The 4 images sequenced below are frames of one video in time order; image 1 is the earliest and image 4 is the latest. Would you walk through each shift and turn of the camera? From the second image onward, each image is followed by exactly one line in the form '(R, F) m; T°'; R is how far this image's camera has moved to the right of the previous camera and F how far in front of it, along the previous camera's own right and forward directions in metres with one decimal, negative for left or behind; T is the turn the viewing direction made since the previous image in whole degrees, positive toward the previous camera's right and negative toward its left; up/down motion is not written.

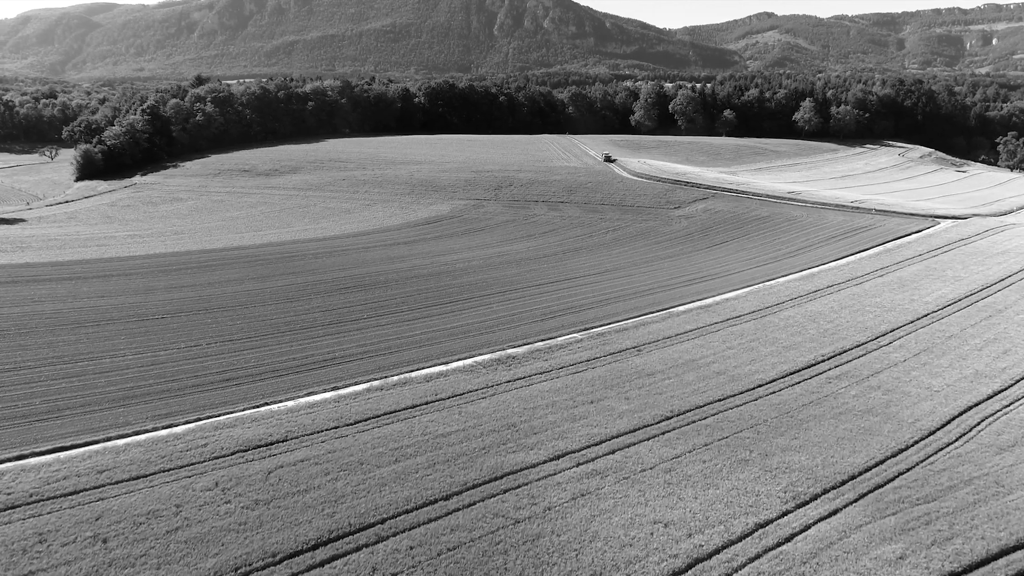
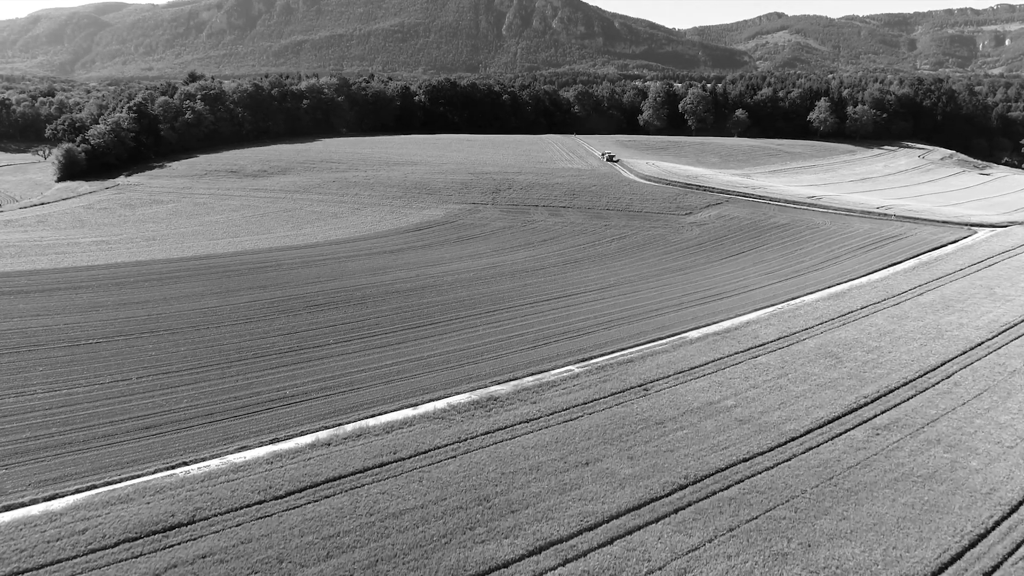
(+0.6, +2.8) m; -1°
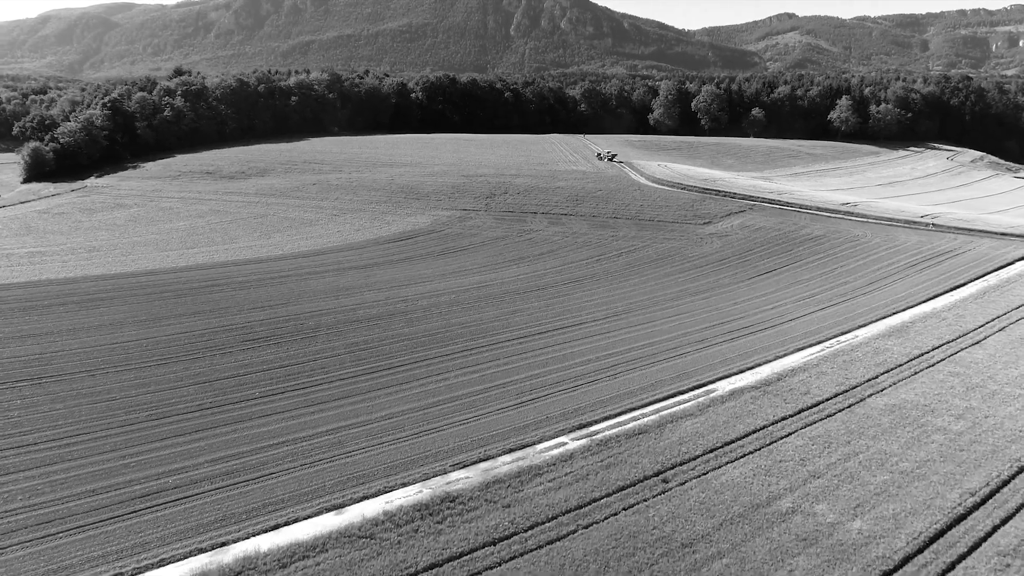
(+0.7, +4.2) m; -1°
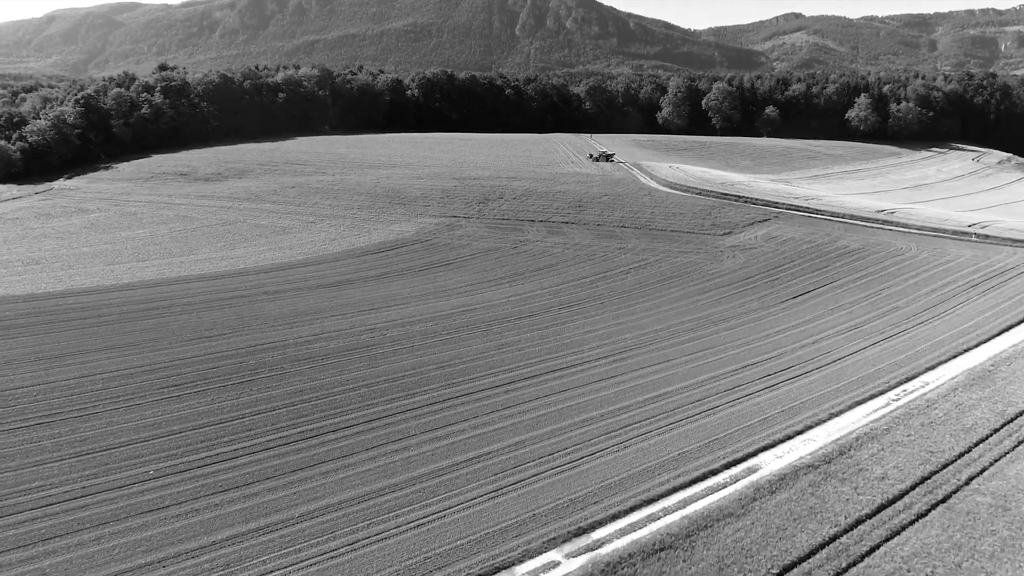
(+0.5, +3.6) m; 0°
